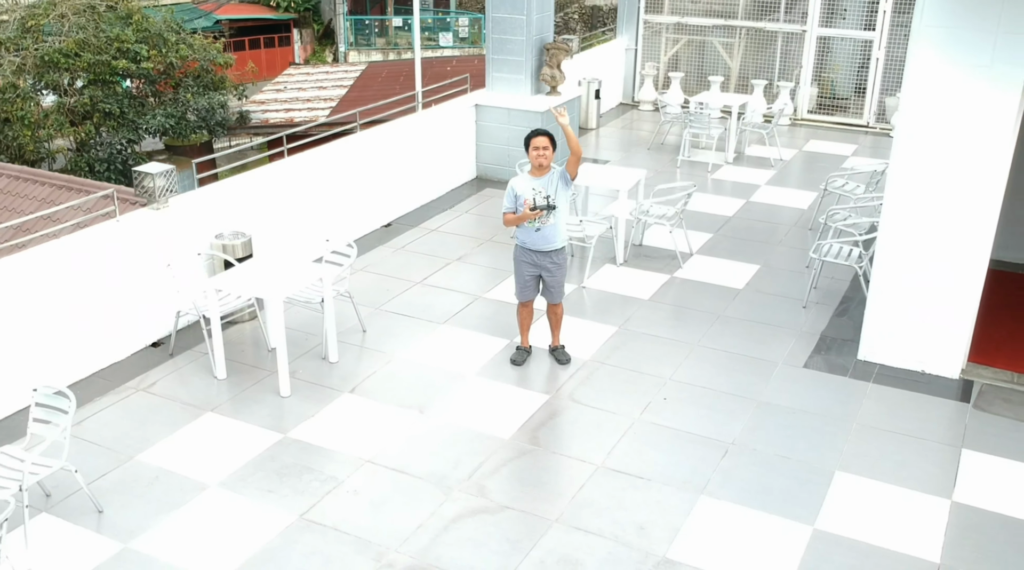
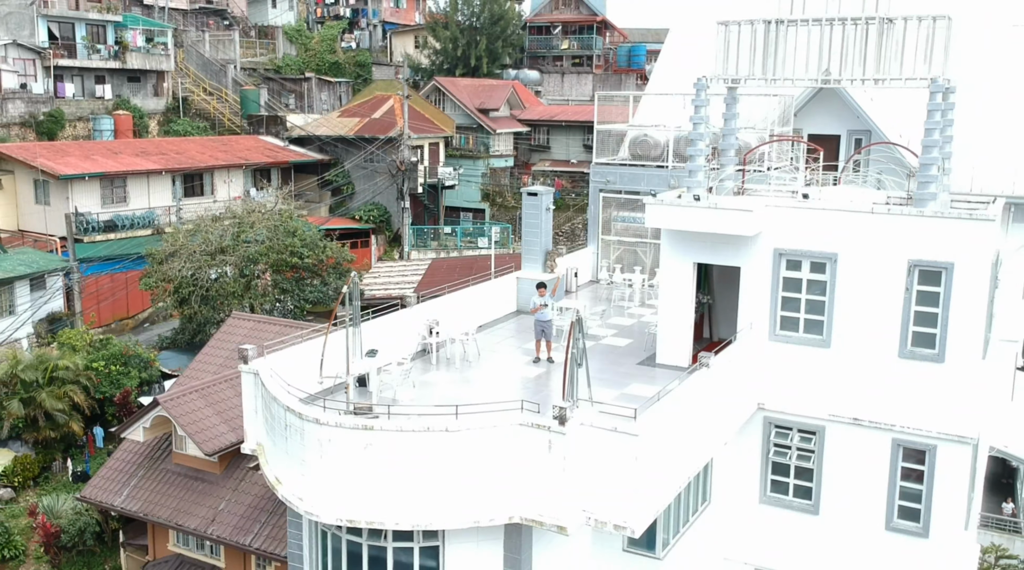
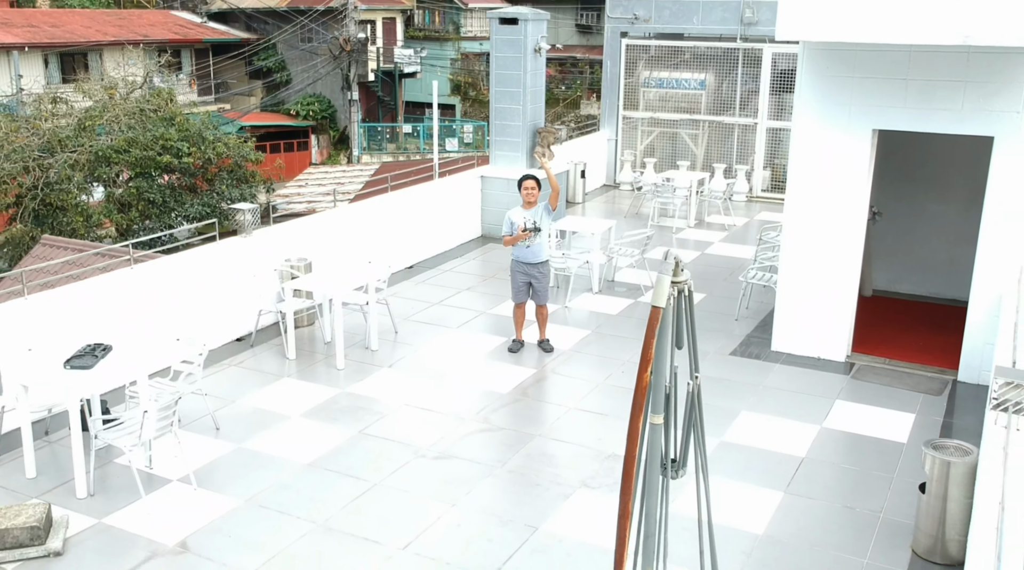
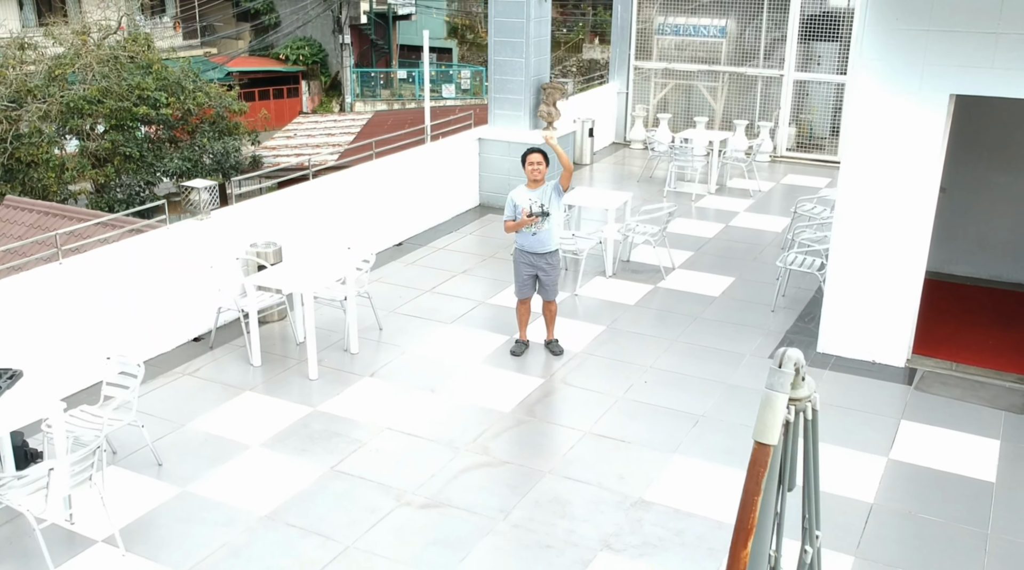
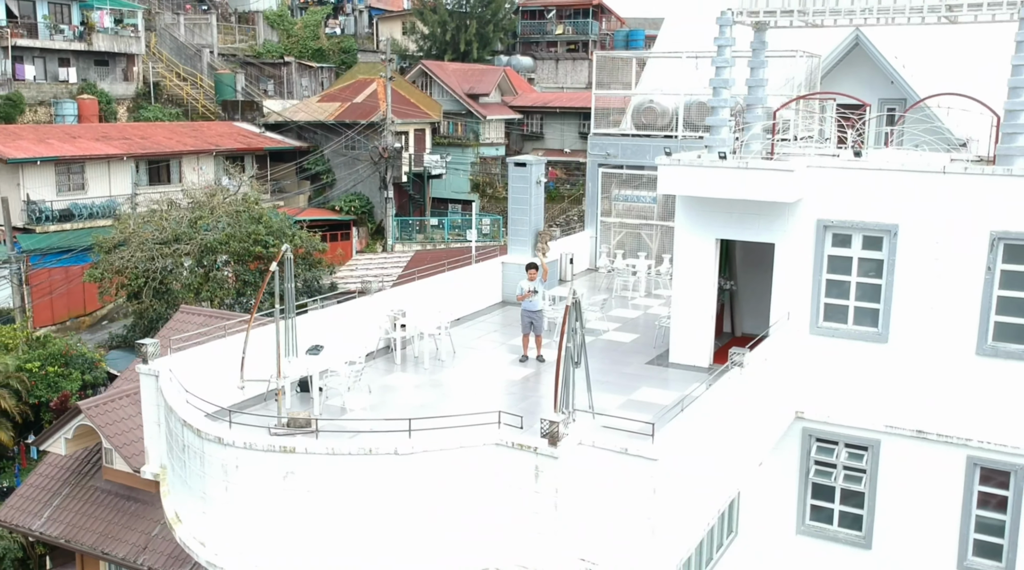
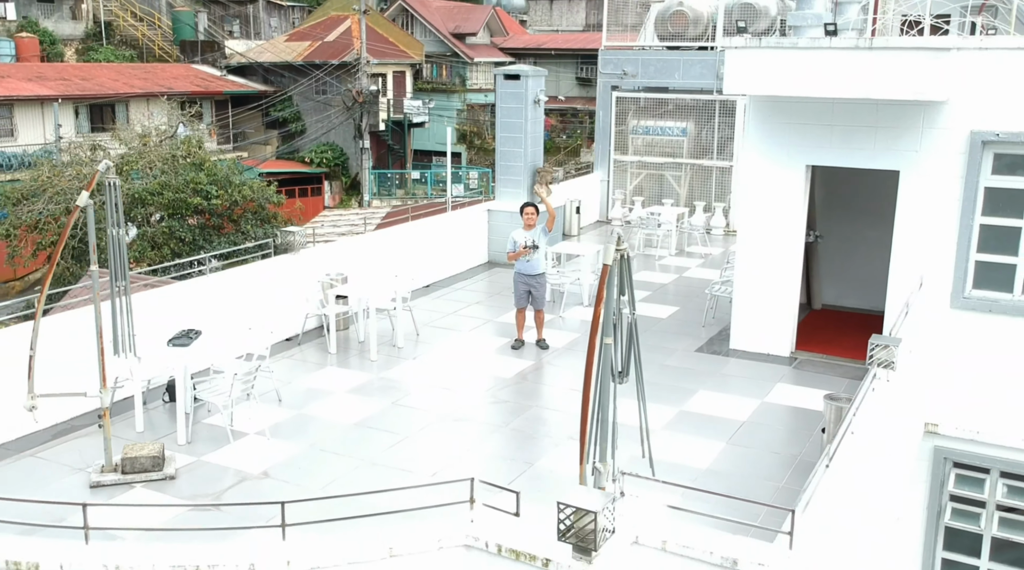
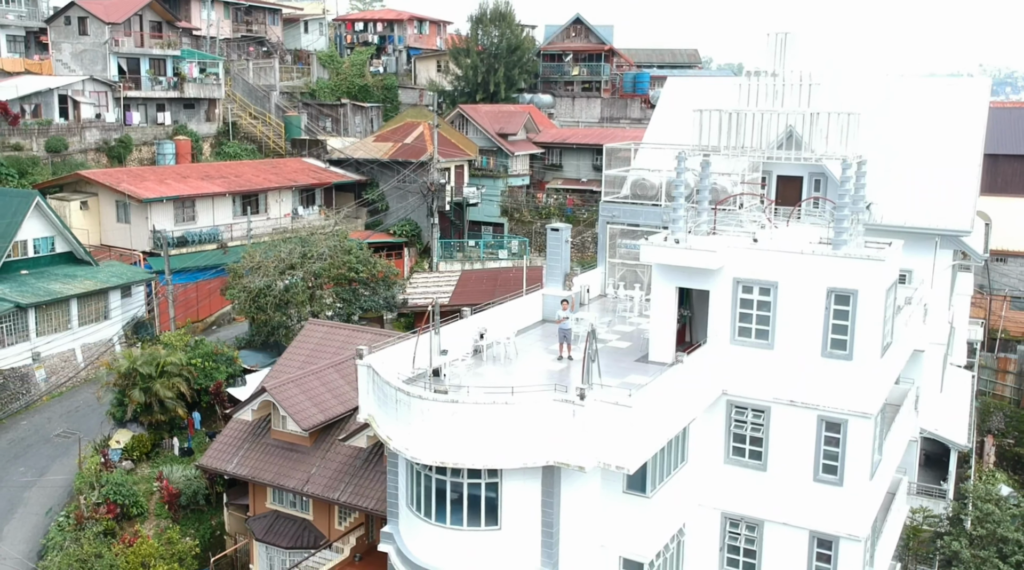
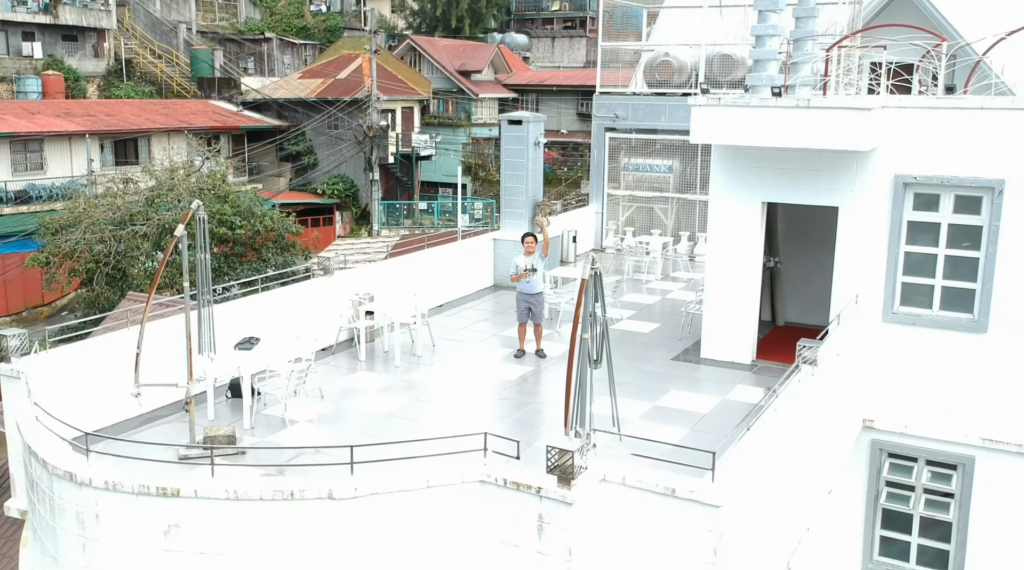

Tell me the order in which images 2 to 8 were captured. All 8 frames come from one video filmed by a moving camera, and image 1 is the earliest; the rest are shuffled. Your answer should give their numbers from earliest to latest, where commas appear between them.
4, 3, 6, 8, 5, 2, 7
